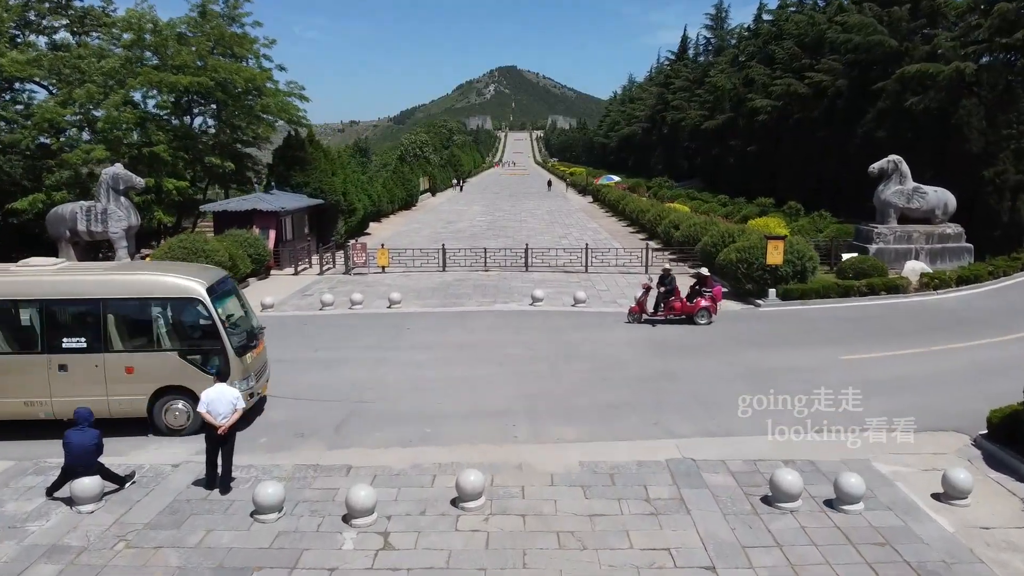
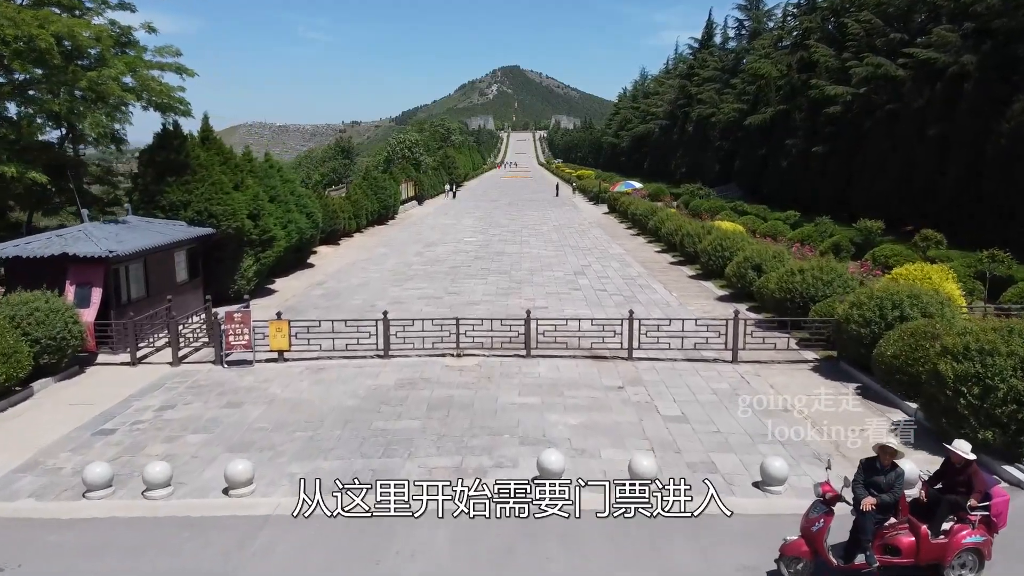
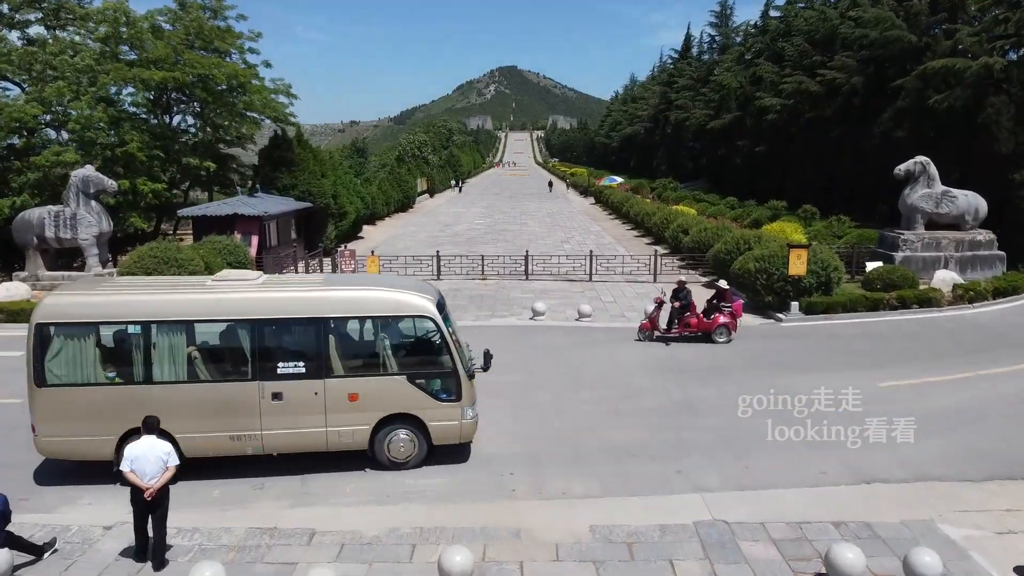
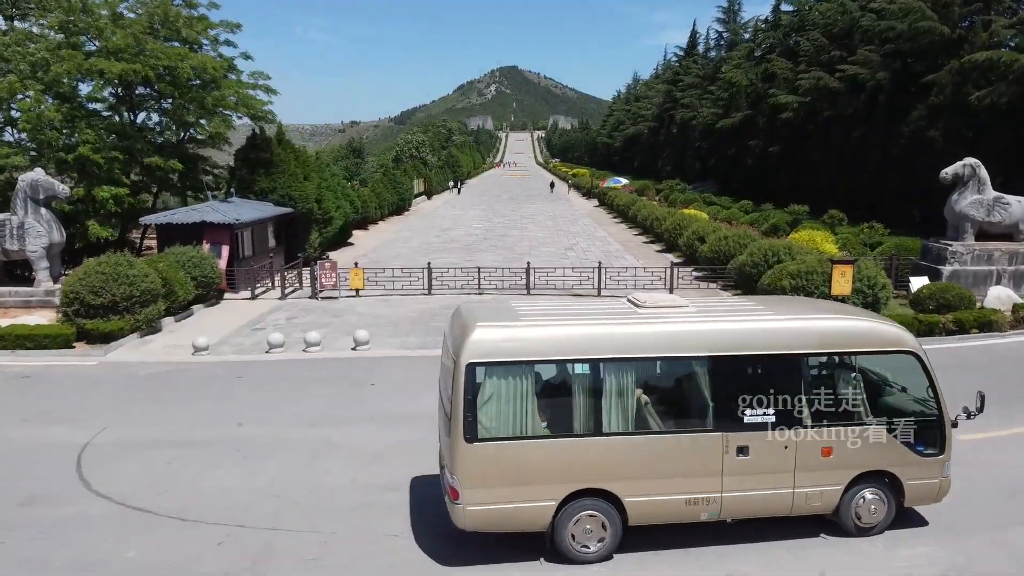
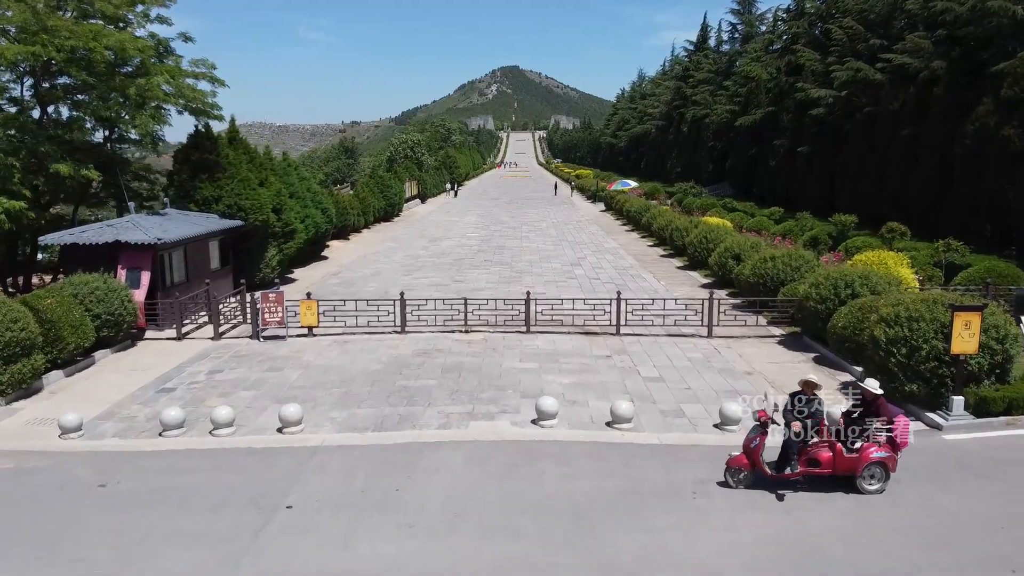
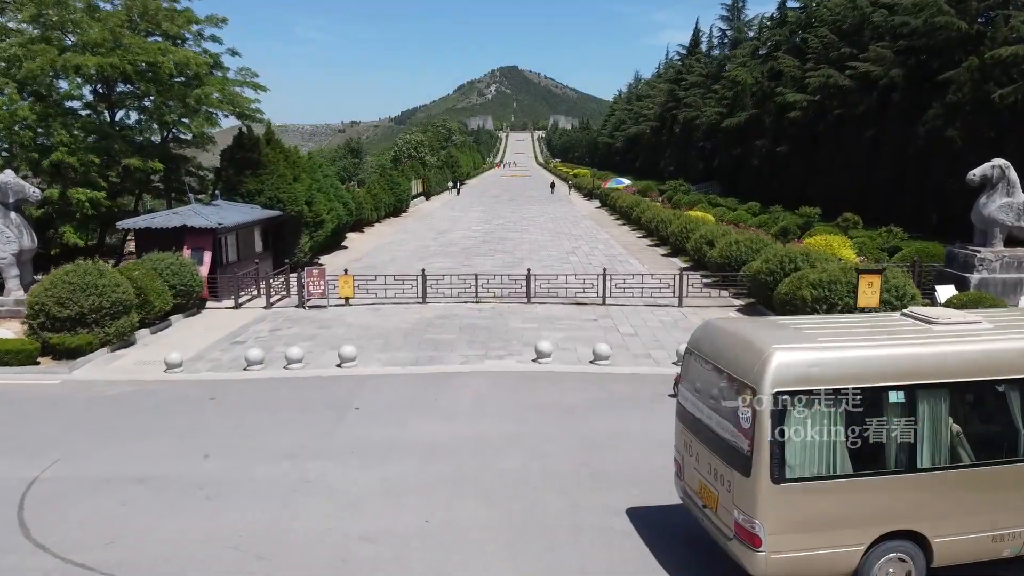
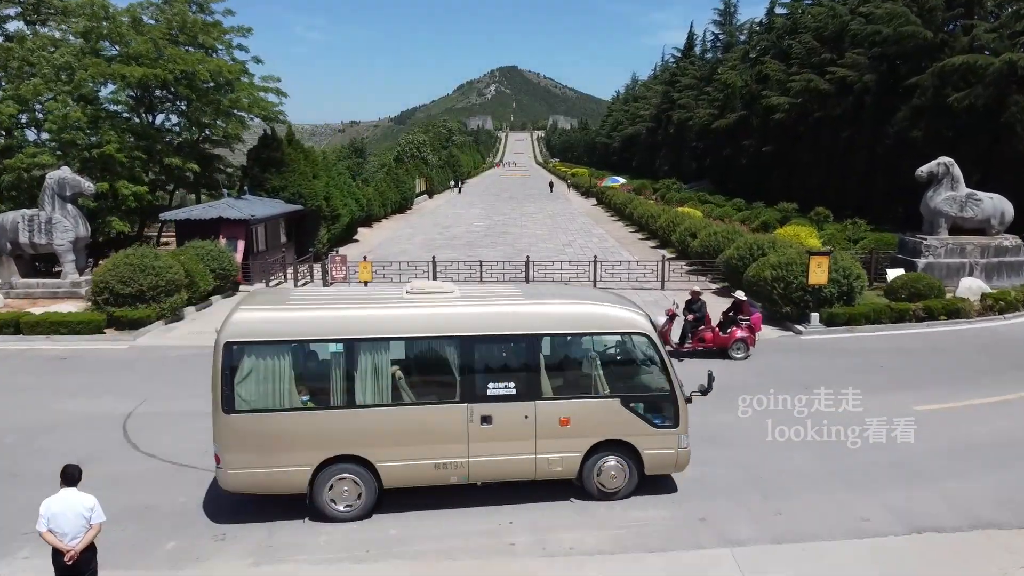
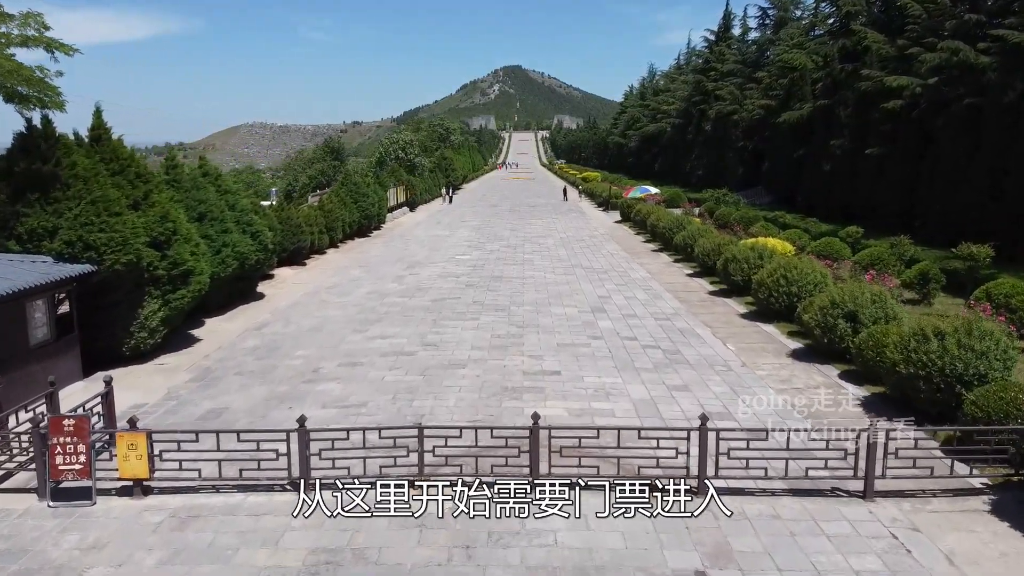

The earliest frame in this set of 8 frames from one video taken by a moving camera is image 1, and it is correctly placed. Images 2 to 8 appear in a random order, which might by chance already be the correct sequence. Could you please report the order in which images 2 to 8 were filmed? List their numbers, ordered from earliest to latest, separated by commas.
3, 7, 4, 6, 5, 2, 8
